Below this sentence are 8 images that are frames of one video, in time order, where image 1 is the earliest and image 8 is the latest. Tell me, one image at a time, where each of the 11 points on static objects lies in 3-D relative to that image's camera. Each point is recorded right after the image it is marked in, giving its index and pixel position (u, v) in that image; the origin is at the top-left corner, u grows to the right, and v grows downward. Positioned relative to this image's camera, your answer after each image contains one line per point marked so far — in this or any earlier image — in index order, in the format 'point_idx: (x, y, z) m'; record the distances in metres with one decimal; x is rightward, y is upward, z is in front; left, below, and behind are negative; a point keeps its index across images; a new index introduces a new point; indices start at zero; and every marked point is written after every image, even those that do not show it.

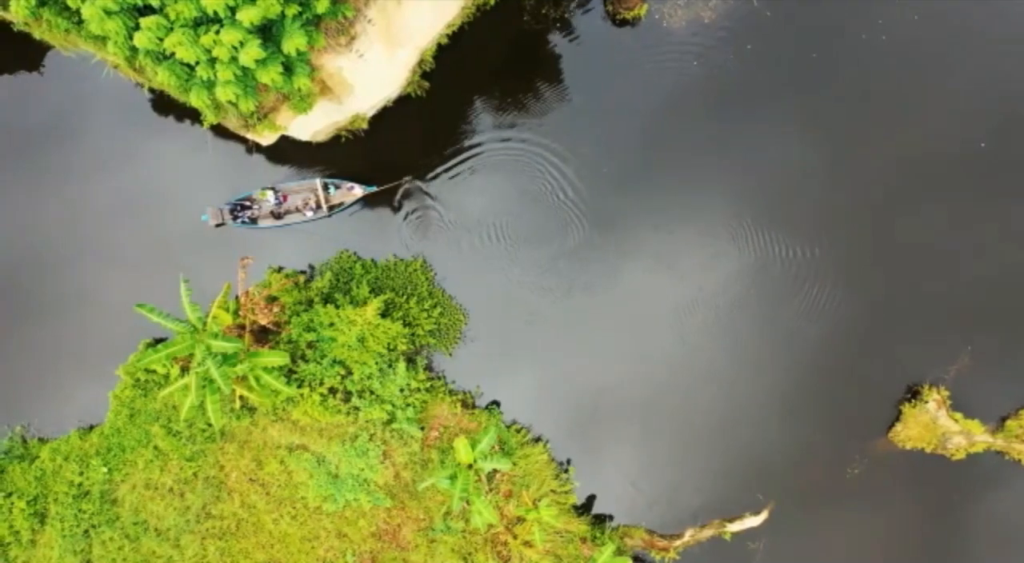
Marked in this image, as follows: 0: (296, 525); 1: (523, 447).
0: (-3.6, -4.0, +11.4) m
1: (+0.3, -2.9, +12.1) m
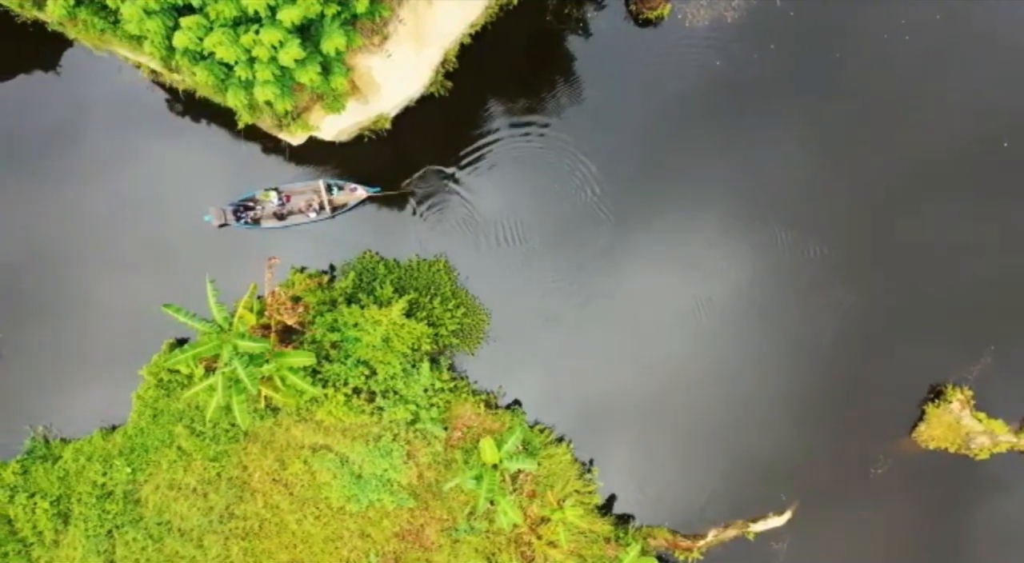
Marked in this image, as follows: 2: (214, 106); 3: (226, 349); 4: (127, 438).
0: (-3.2, -4.0, +11.4) m
1: (+0.7, -2.9, +12.1) m
2: (-5.5, +3.2, +12.6) m
3: (-4.1, -1.0, +10.0) m
4: (-6.5, -2.6, +11.7) m
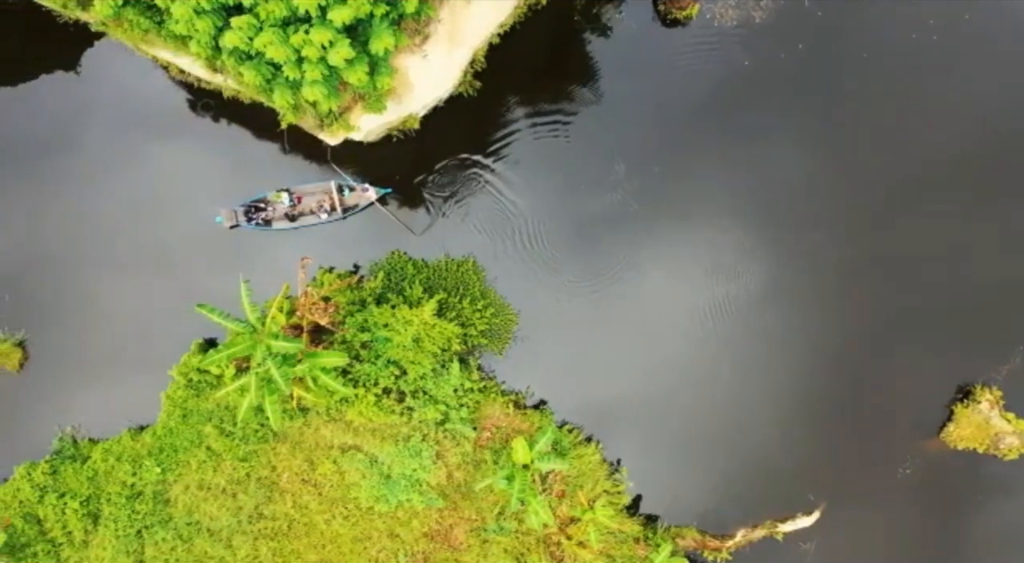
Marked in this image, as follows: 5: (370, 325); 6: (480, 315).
0: (-2.7, -4.0, +11.4) m
1: (+1.1, -2.9, +12.1) m
2: (-5.0, +3.2, +12.6) m
3: (-3.7, -1.0, +10.0) m
4: (-6.0, -2.6, +11.7) m
5: (-2.3, -0.7, +11.5) m
6: (-0.5, -0.6, +12.1) m
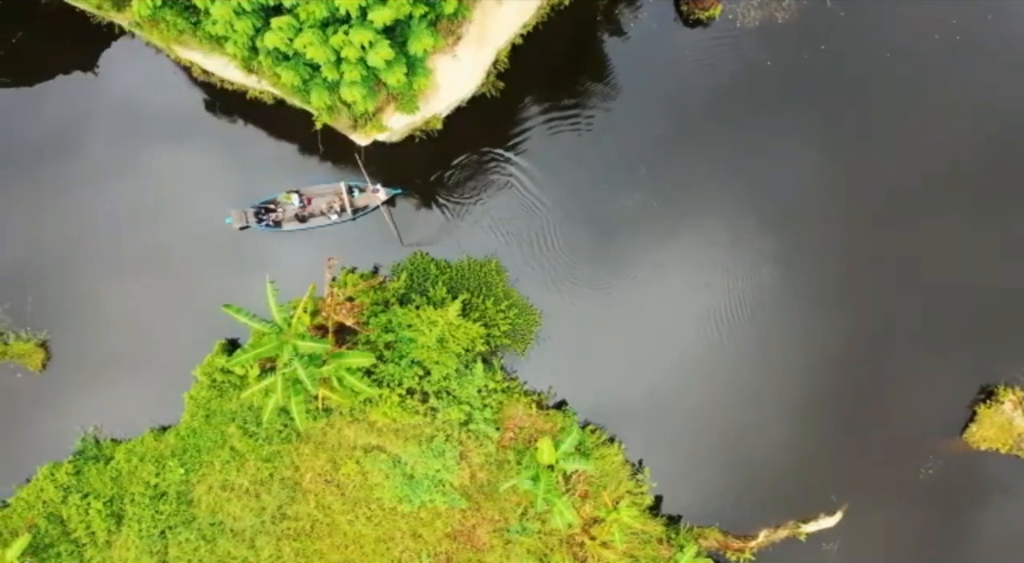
0: (-2.3, -4.0, +11.4) m
1: (+1.5, -2.9, +12.1) m
2: (-4.6, +3.2, +12.6) m
3: (-3.3, -1.0, +10.0) m
4: (-5.6, -2.6, +11.7) m
5: (-1.9, -0.7, +11.5) m
6: (-0.1, -0.6, +12.1) m
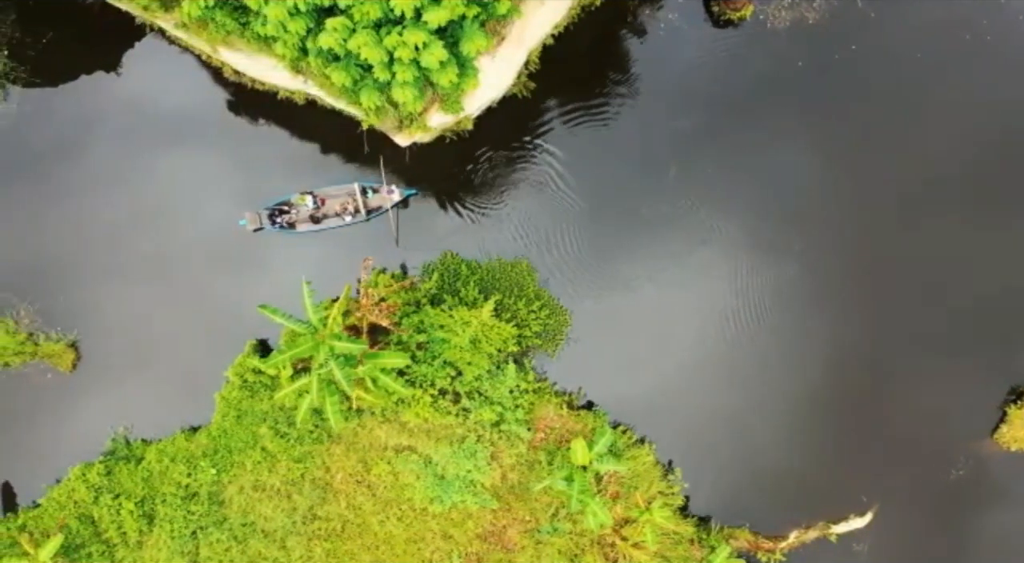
0: (-1.8, -4.0, +11.4) m
1: (+2.0, -2.9, +12.1) m
2: (-4.1, +3.2, +12.6) m
3: (-2.8, -1.0, +10.0) m
4: (-5.1, -2.7, +11.7) m
5: (-1.4, -0.7, +11.5) m
6: (+0.4, -0.6, +12.1) m
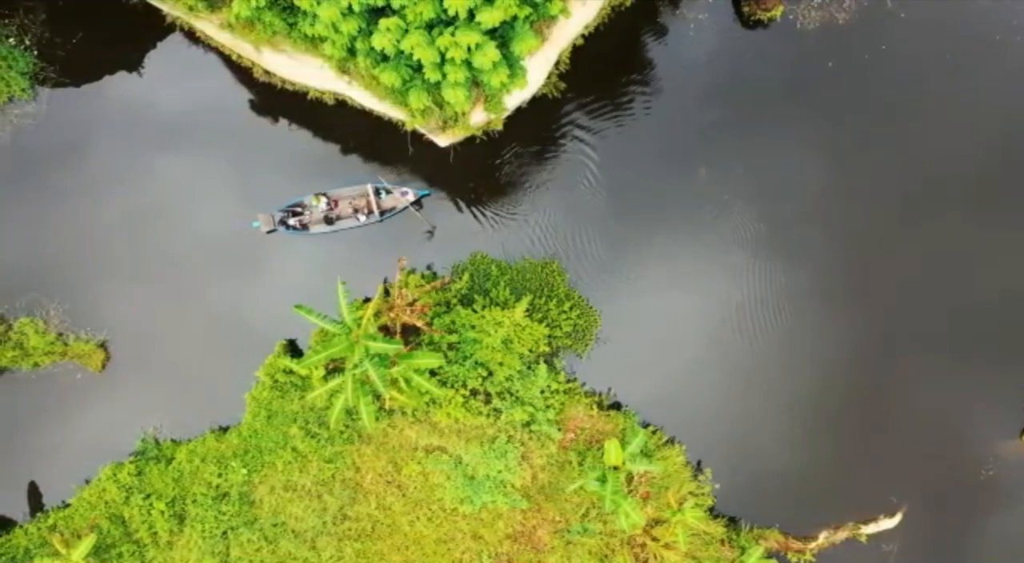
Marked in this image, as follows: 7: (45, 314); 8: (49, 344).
0: (-1.3, -4.0, +11.4) m
1: (+2.6, -2.9, +12.1) m
2: (-3.6, +3.2, +12.6) m
3: (-2.2, -1.0, +10.0) m
4: (-4.6, -2.7, +11.7) m
5: (-0.9, -0.7, +11.4) m
6: (+0.9, -0.6, +12.1) m
7: (-8.3, -0.6, +12.3) m
8: (-8.1, -1.1, +12.1) m
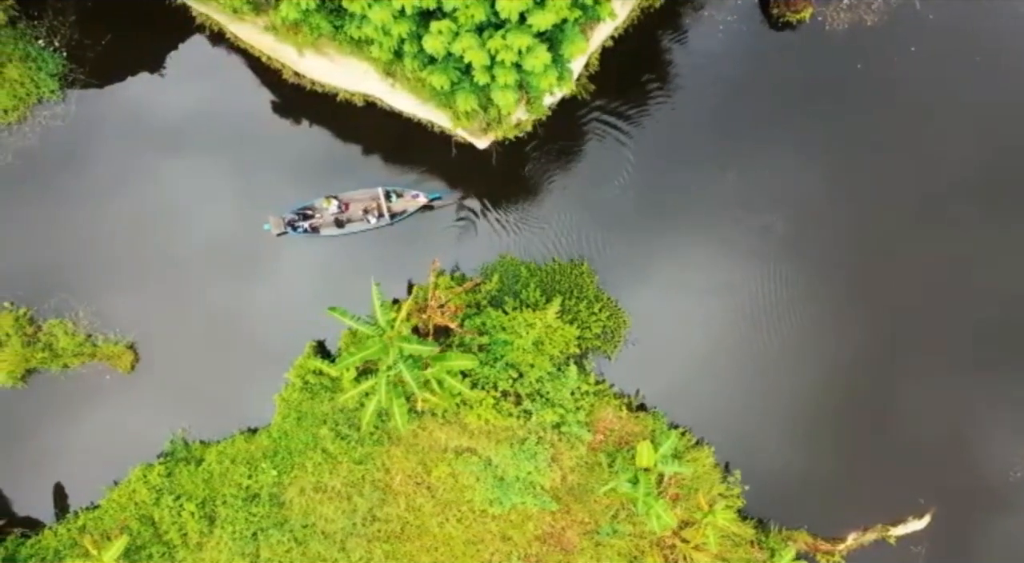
0: (-0.8, -4.1, +11.4) m
1: (+3.0, -2.9, +12.1) m
2: (-3.1, +3.2, +12.6) m
3: (-1.8, -1.0, +10.0) m
4: (-4.1, -2.7, +11.7) m
5: (-0.4, -0.8, +11.5) m
6: (+1.4, -0.6, +12.1) m
7: (-7.8, -0.6, +12.3) m
8: (-7.6, -1.1, +12.1) m
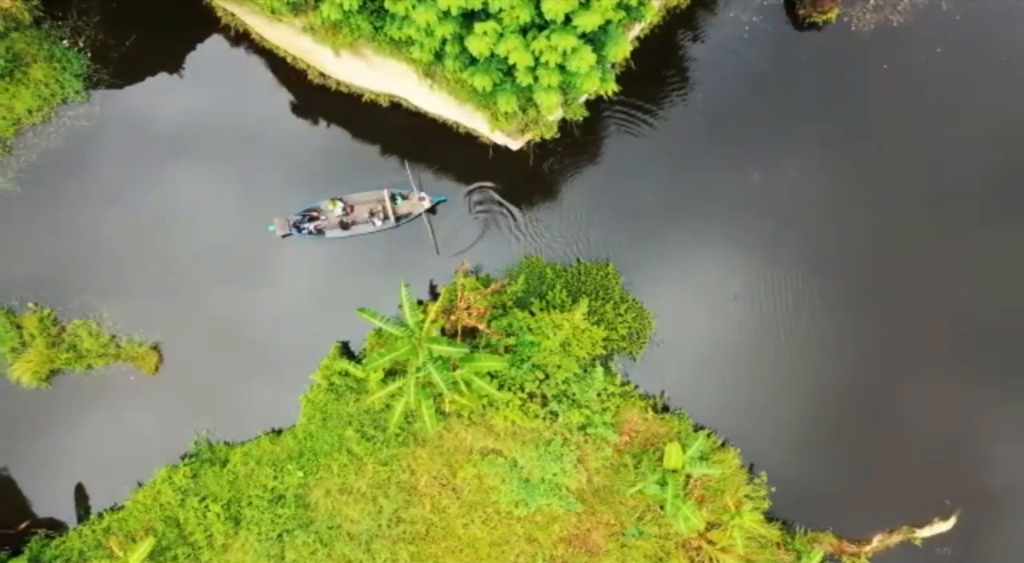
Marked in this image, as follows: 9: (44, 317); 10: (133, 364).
0: (-0.4, -4.1, +11.4) m
1: (+3.5, -3.0, +12.1) m
2: (-2.7, +3.2, +12.6) m
3: (-1.3, -1.0, +10.0) m
4: (-3.7, -2.7, +11.7) m
5: (0.0, -0.8, +11.4) m
6: (+1.8, -0.7, +12.1) m
7: (-7.4, -0.6, +12.3) m
8: (-7.1, -1.1, +12.0) m
9: (-8.2, -0.6, +12.1) m
10: (-6.7, -1.5, +12.2) m
